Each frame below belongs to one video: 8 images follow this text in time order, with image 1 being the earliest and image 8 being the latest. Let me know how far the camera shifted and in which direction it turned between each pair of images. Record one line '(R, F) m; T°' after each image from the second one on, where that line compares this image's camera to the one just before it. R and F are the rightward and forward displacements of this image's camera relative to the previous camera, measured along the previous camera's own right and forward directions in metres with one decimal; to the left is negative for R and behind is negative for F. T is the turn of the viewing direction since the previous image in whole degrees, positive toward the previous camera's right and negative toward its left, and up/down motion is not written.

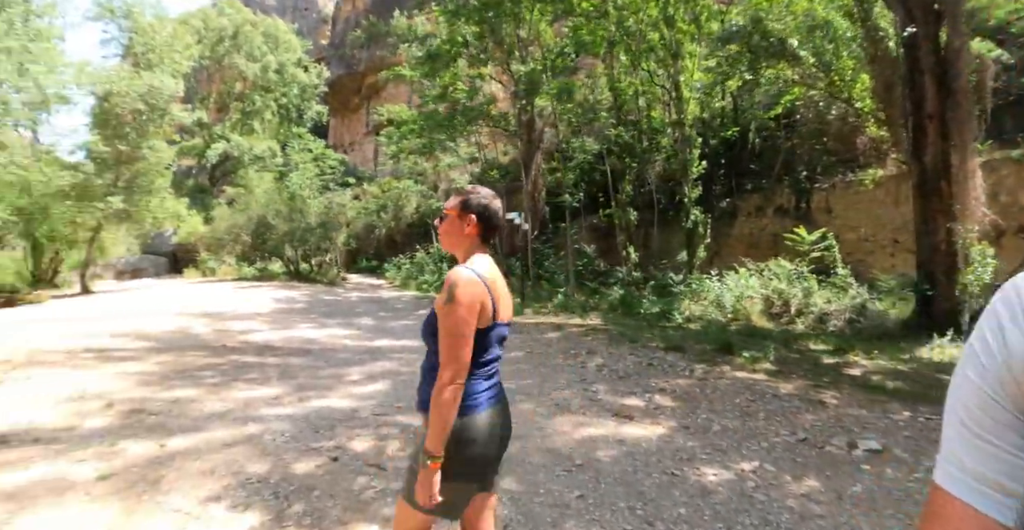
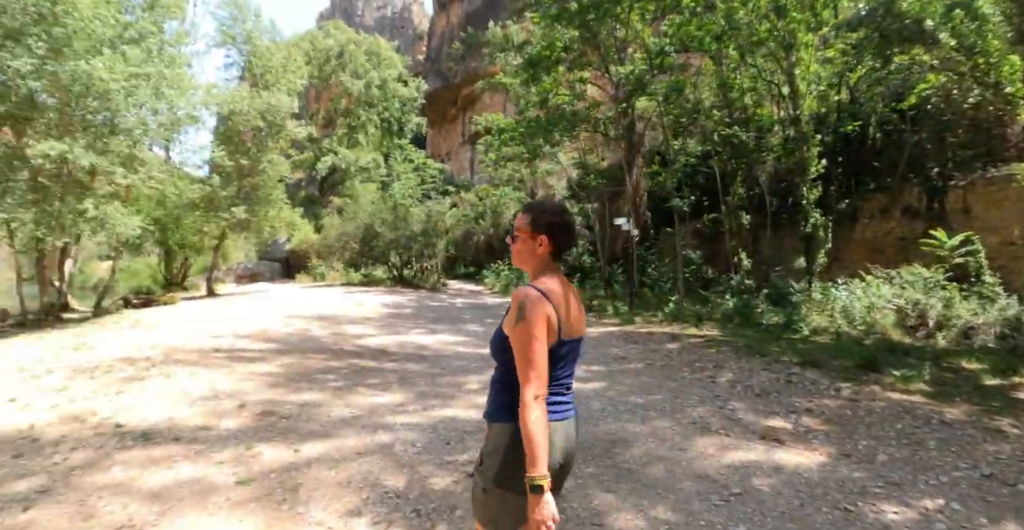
(-1.1, +0.9) m; -9°
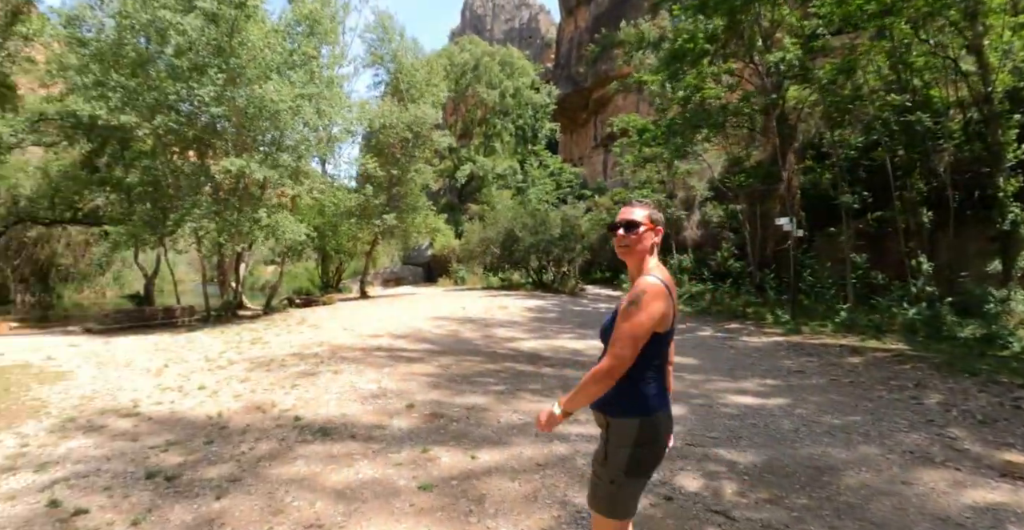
(-0.9, +0.8) m; -12°
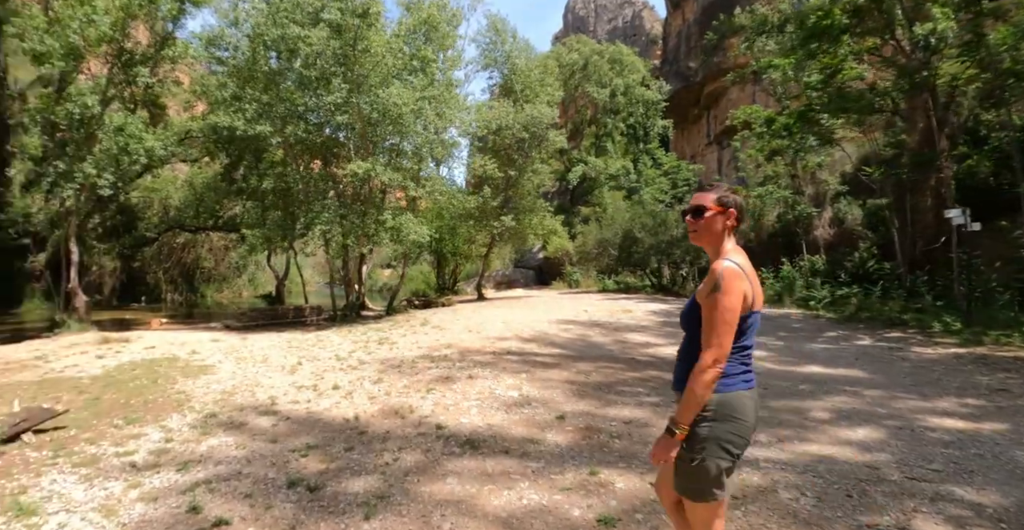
(-0.7, +0.8) m; -10°
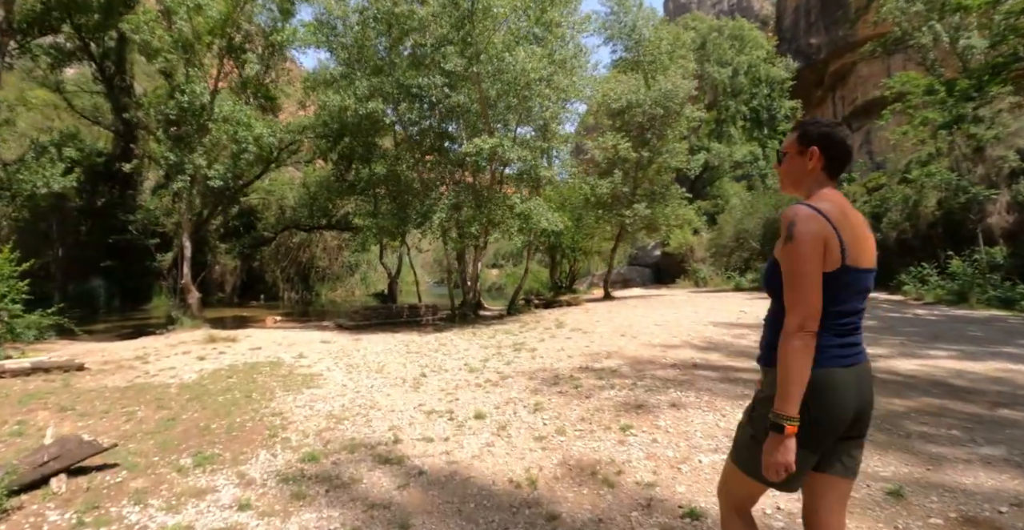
(-1.0, +2.0) m; -10°
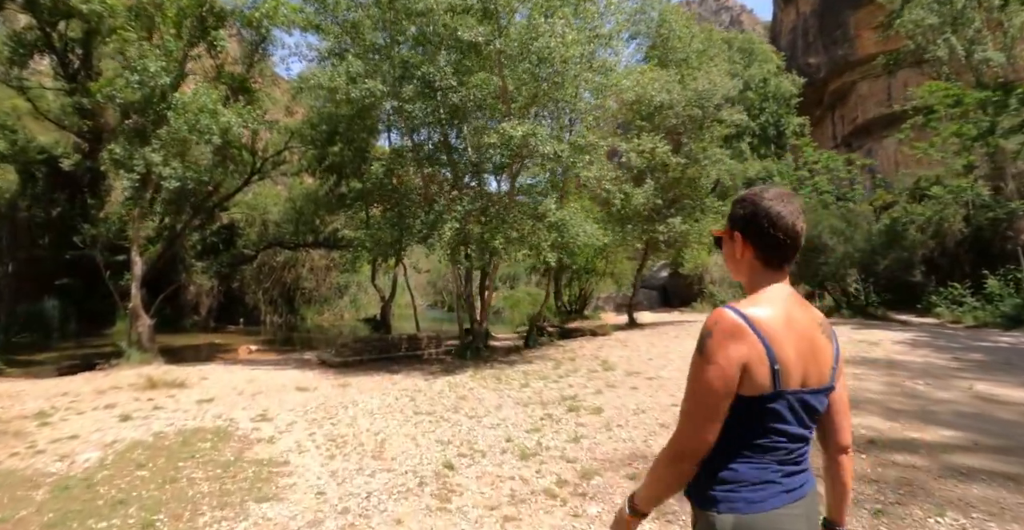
(-0.6, +2.1) m; +1°
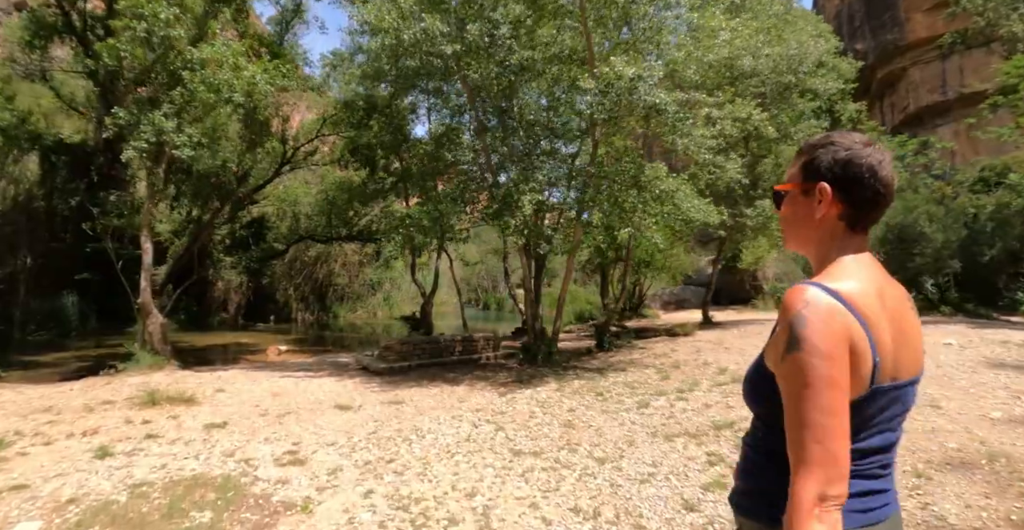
(-0.8, +1.7) m; -3°
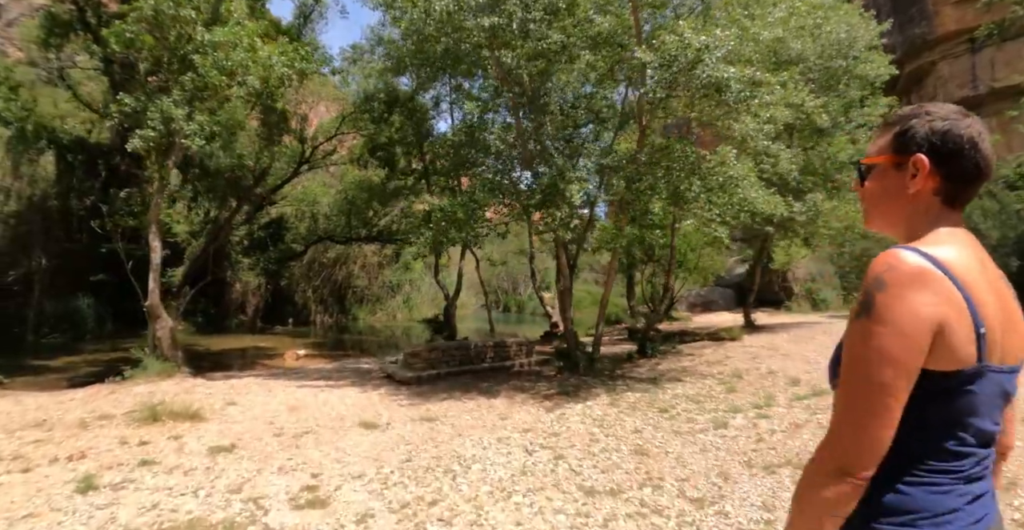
(-0.3, +0.7) m; -2°
